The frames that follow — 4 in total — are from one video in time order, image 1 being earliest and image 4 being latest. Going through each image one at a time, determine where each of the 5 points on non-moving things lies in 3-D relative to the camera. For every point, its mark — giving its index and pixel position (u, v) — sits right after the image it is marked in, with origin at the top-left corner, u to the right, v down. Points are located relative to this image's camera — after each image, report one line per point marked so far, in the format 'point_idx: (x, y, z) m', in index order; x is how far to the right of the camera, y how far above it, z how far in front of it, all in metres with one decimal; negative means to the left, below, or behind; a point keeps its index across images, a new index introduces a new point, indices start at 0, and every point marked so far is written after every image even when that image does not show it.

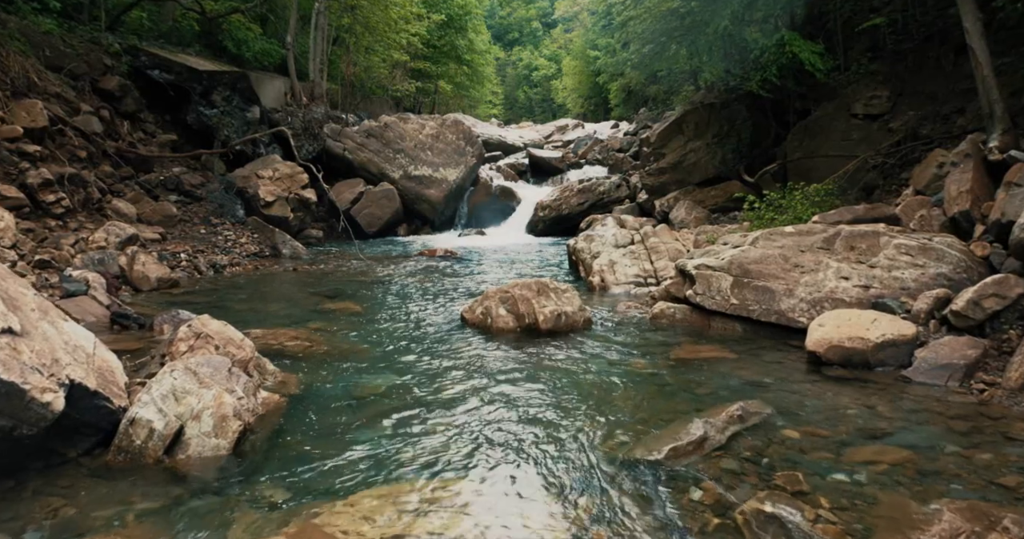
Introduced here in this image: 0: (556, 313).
0: (+0.5, -0.5, +7.8) m
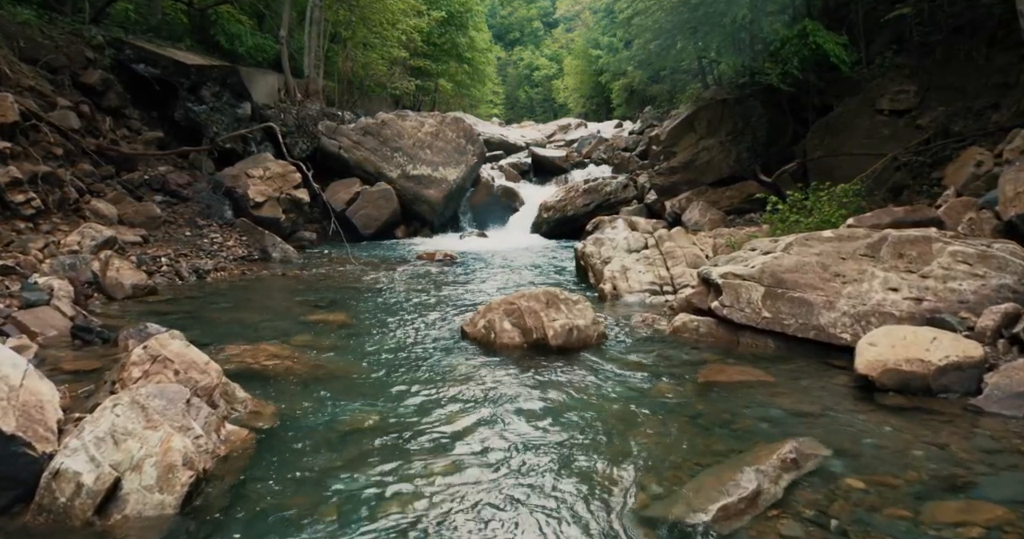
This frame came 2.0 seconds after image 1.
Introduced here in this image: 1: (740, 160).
0: (+0.6, -0.6, +7.0) m
1: (+5.7, +2.7, +16.1) m
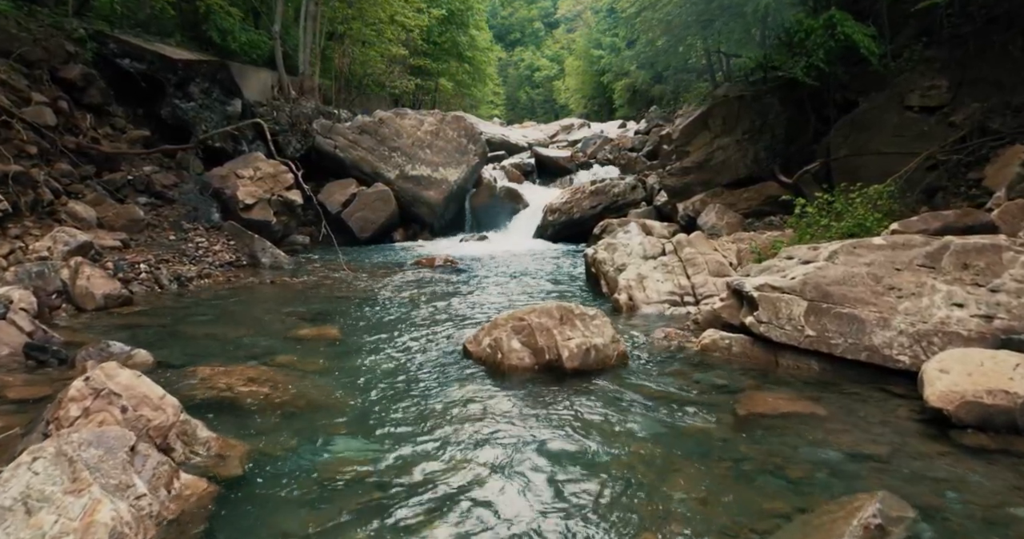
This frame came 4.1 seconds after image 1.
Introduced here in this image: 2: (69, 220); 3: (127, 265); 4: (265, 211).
0: (+0.7, -0.7, +6.2) m
1: (+5.8, +2.6, +15.3) m
2: (-7.9, +0.9, +11.5) m
3: (-6.4, +0.1, +10.8) m
4: (-5.6, +1.3, +14.6) m
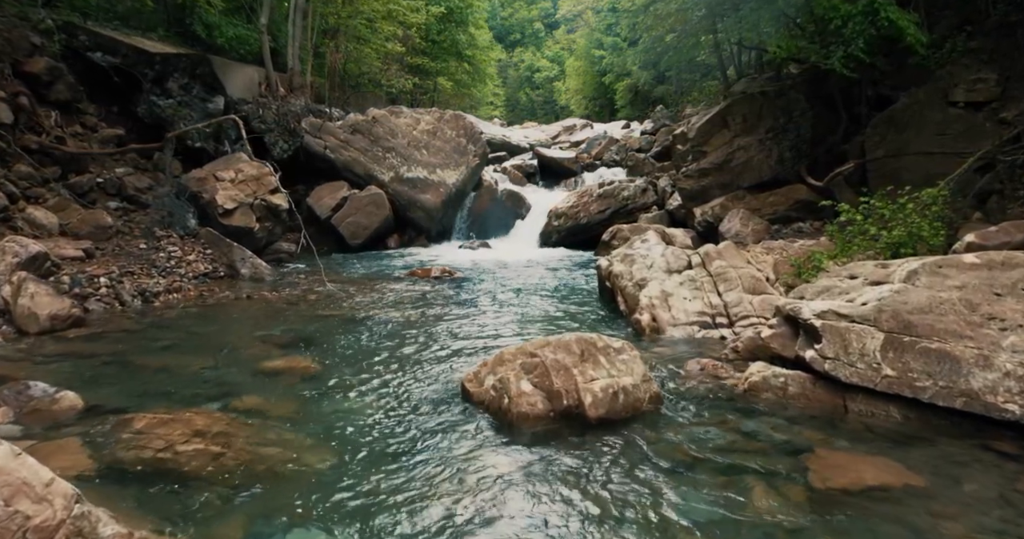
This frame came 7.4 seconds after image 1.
0: (+0.8, -0.9, +5.0) m
1: (+5.8, +2.4, +14.1) m
2: (-7.8, +0.7, +10.4) m
3: (-6.3, -0.1, +9.7) m
4: (-5.5, +1.1, +13.5) m
